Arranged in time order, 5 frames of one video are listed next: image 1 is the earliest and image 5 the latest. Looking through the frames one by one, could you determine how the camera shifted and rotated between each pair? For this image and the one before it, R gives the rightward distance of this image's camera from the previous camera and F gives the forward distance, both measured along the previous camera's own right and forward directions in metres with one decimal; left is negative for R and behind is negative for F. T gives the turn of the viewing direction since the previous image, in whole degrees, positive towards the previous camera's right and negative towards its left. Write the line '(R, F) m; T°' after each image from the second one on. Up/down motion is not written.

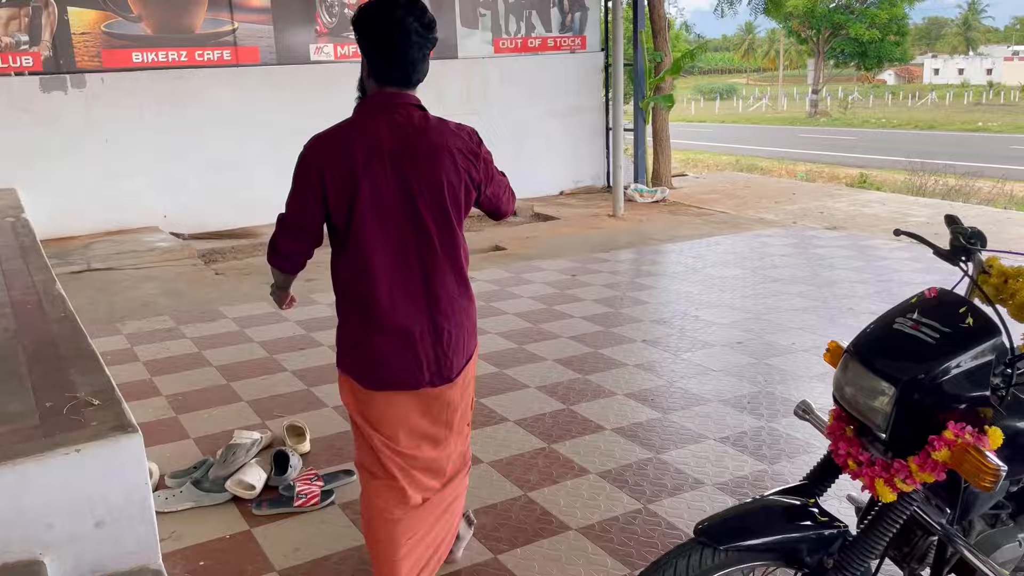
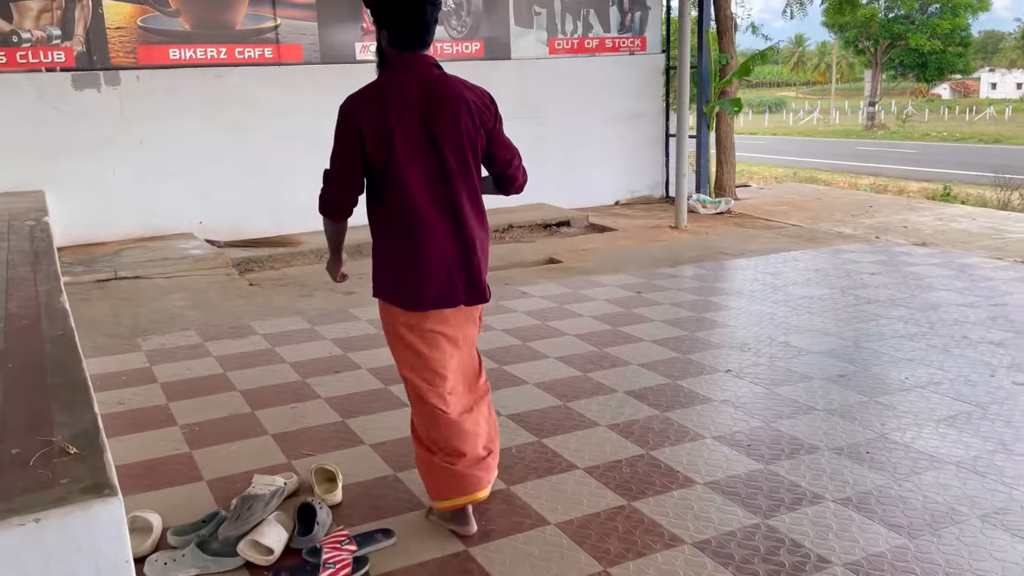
(-0.1, +0.5) m; -3°
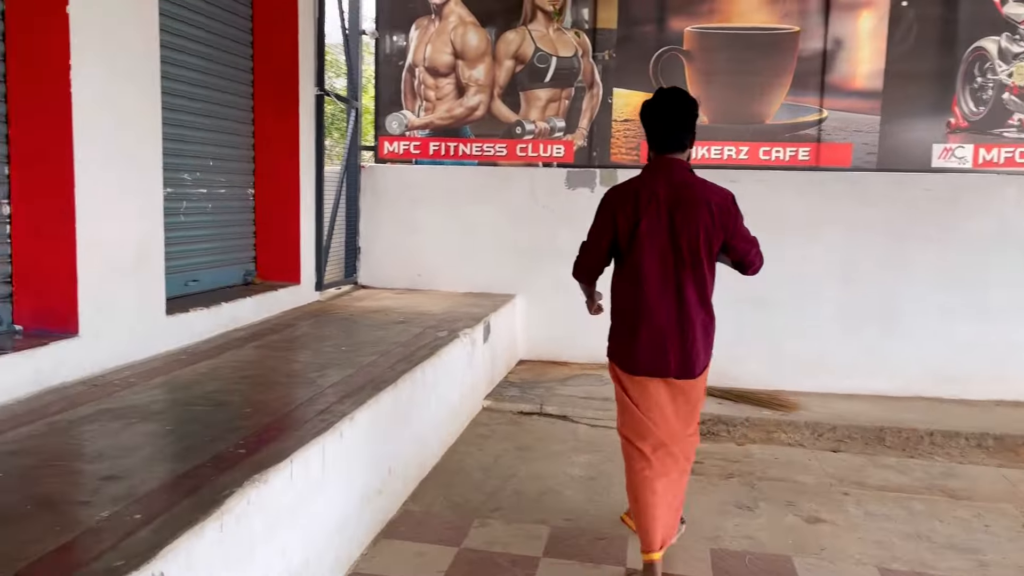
(0.0, +1.7) m; -39°
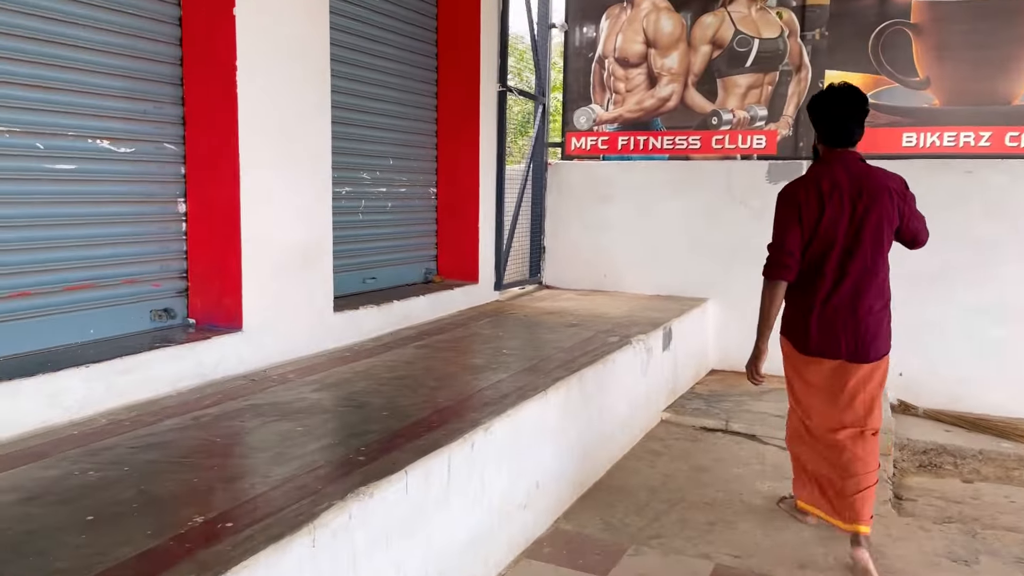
(+0.2, +0.2) m; -15°
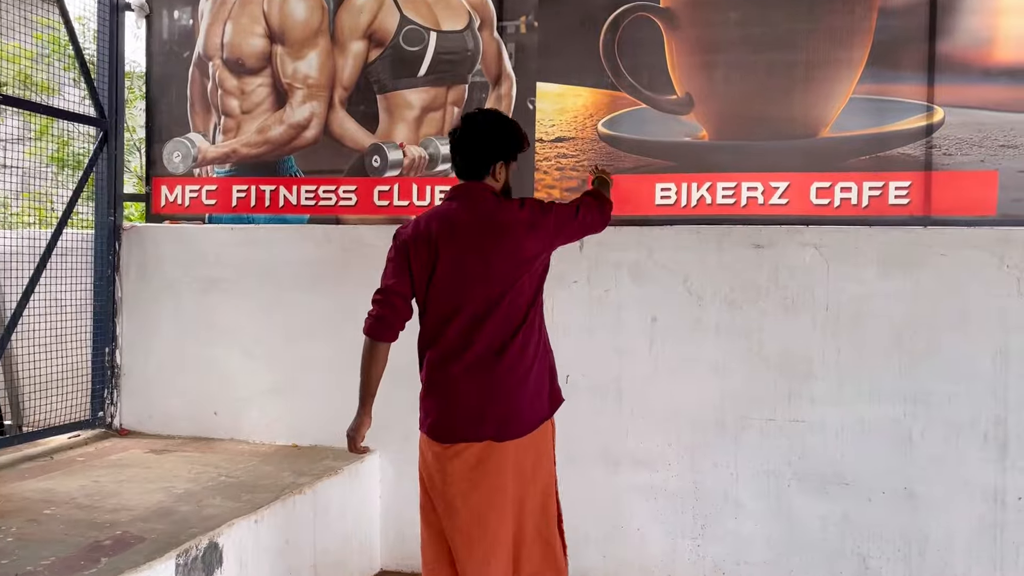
(+1.2, +1.8) m; +8°
